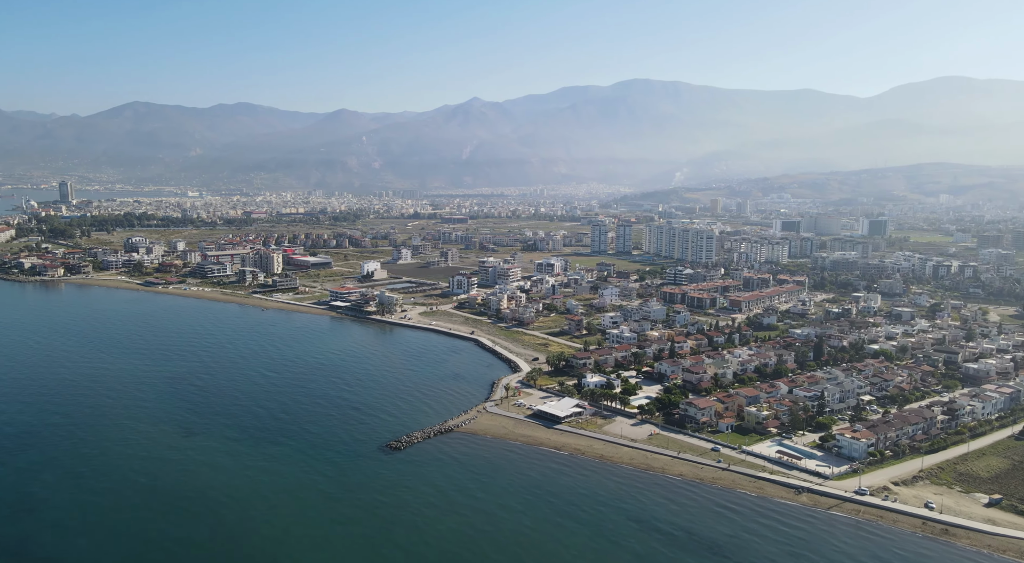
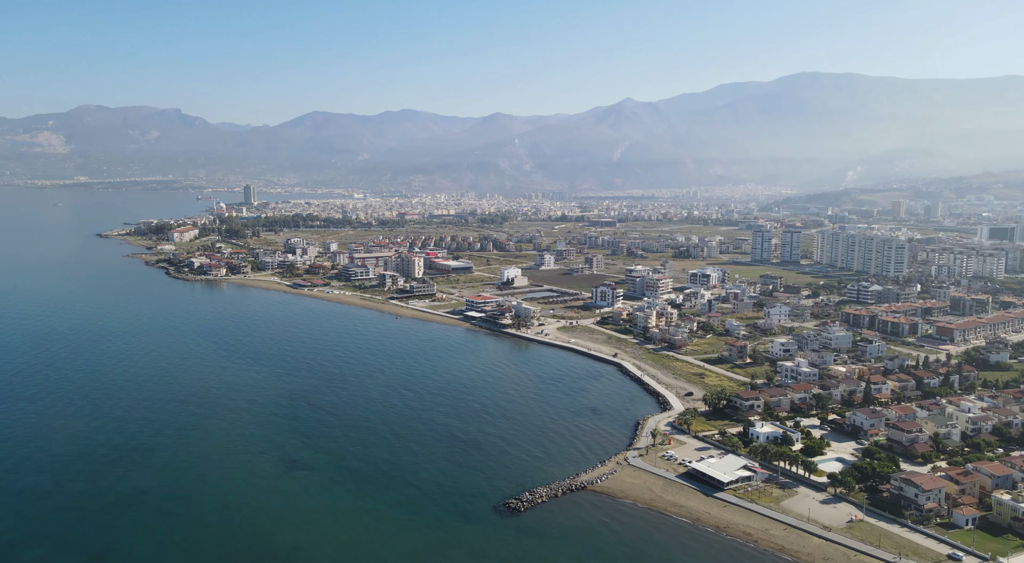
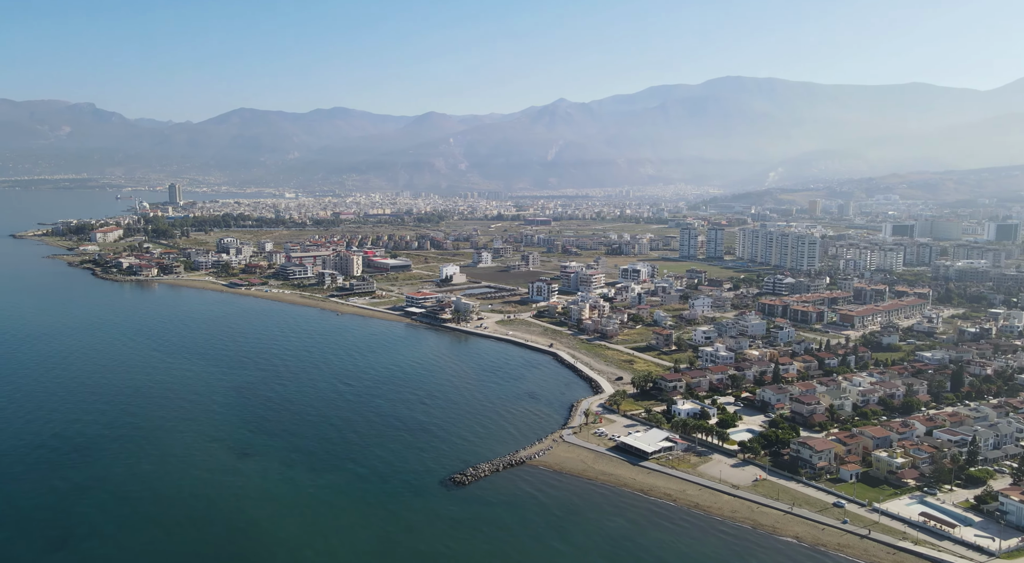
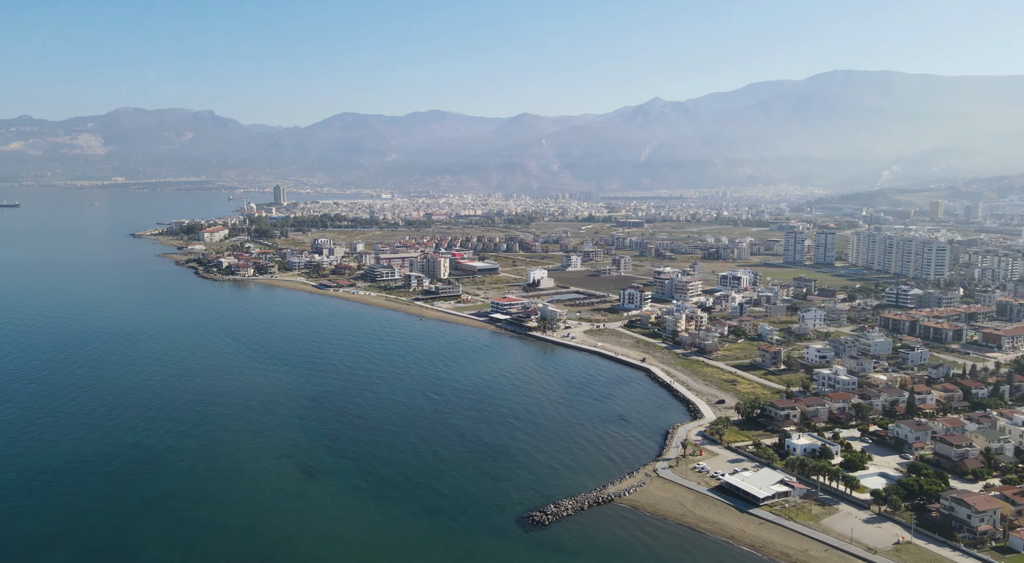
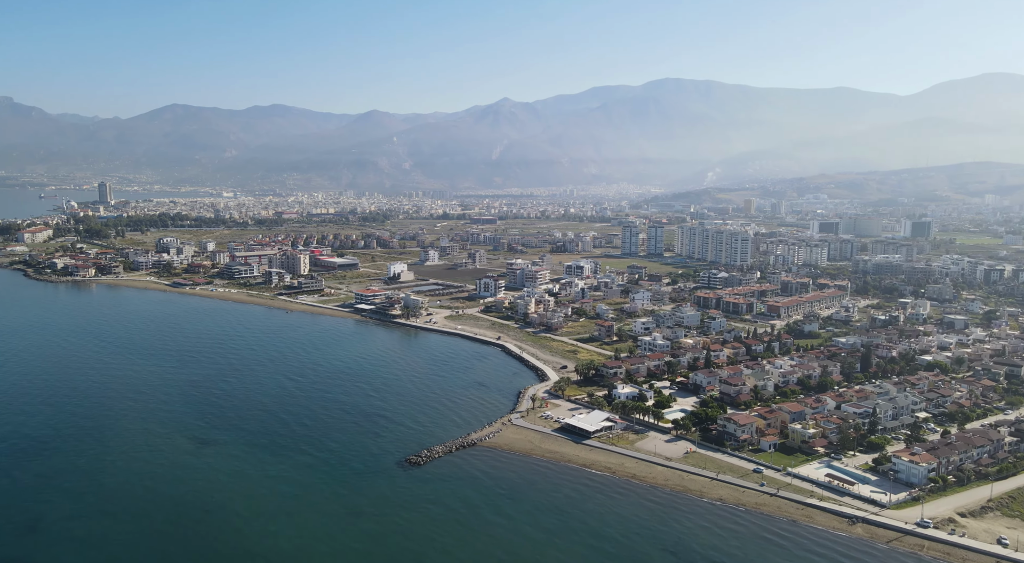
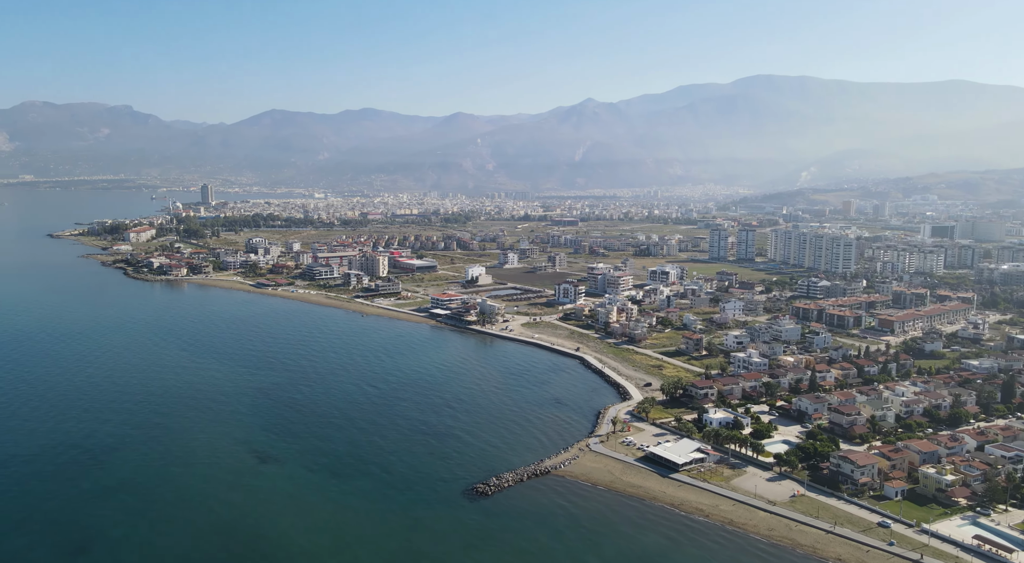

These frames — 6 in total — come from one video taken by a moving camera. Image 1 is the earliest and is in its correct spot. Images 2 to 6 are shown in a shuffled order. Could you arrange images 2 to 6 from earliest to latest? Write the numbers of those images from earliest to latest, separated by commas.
5, 3, 6, 2, 4
